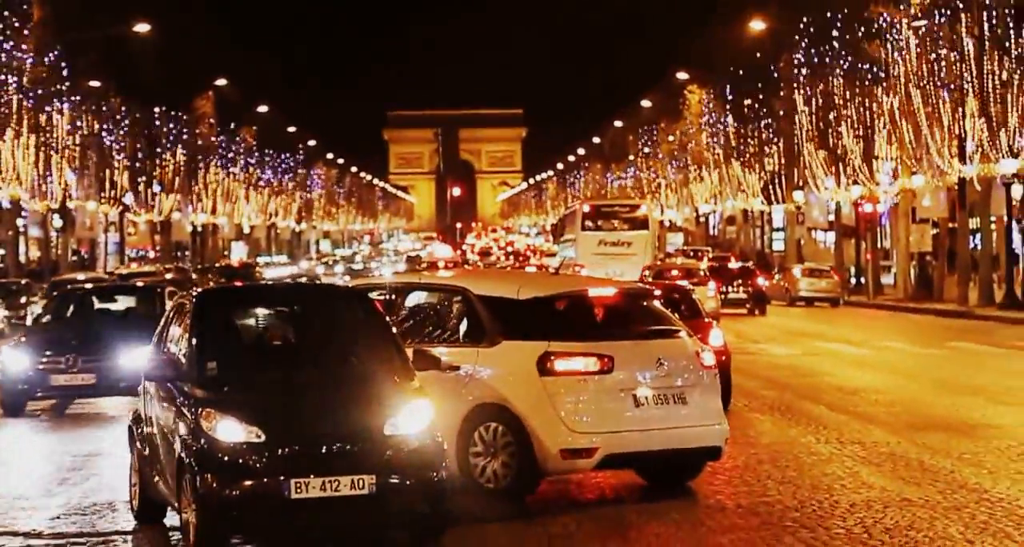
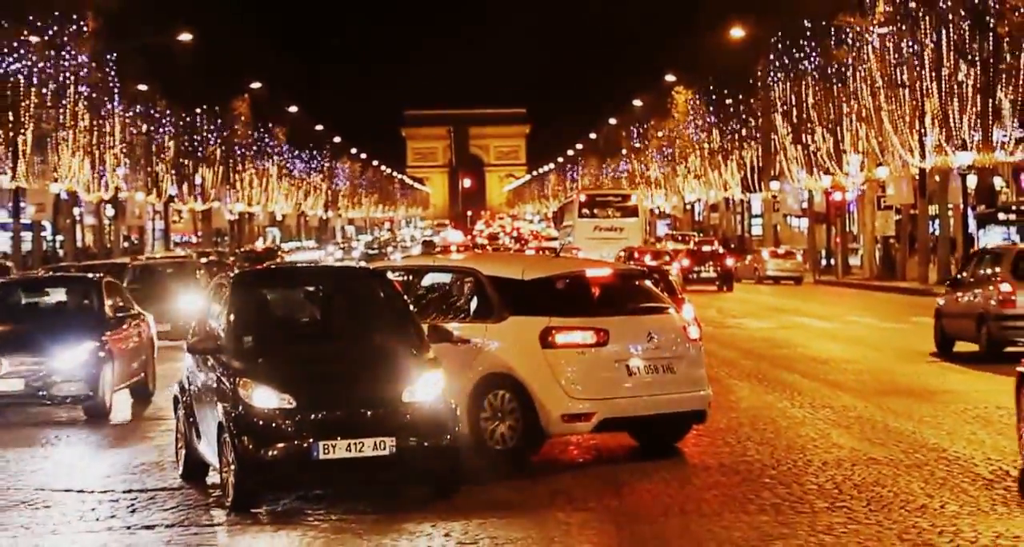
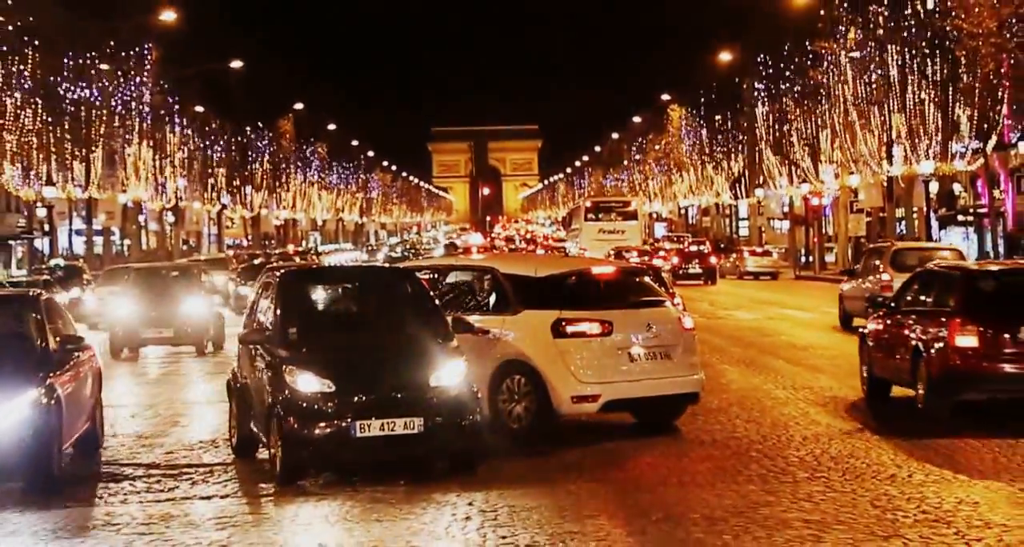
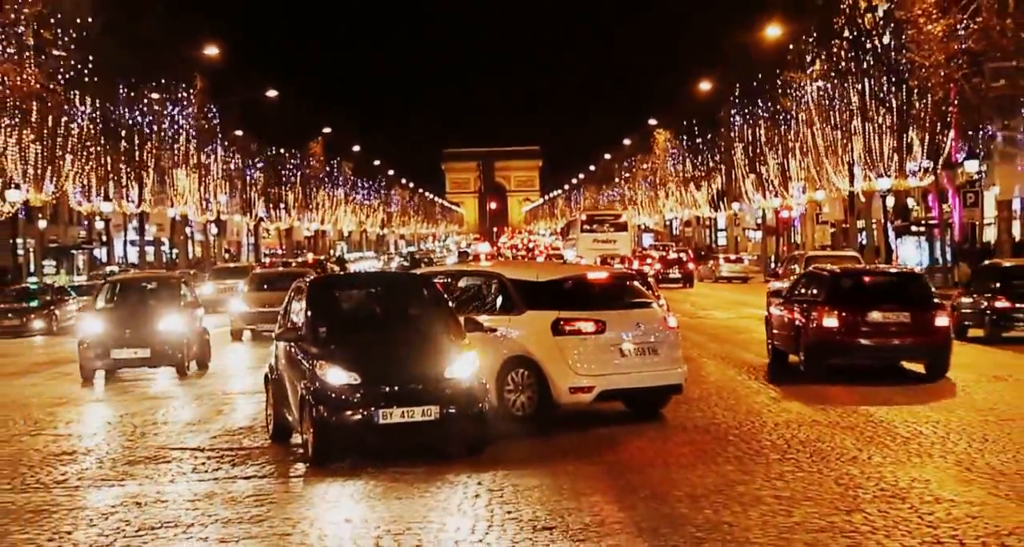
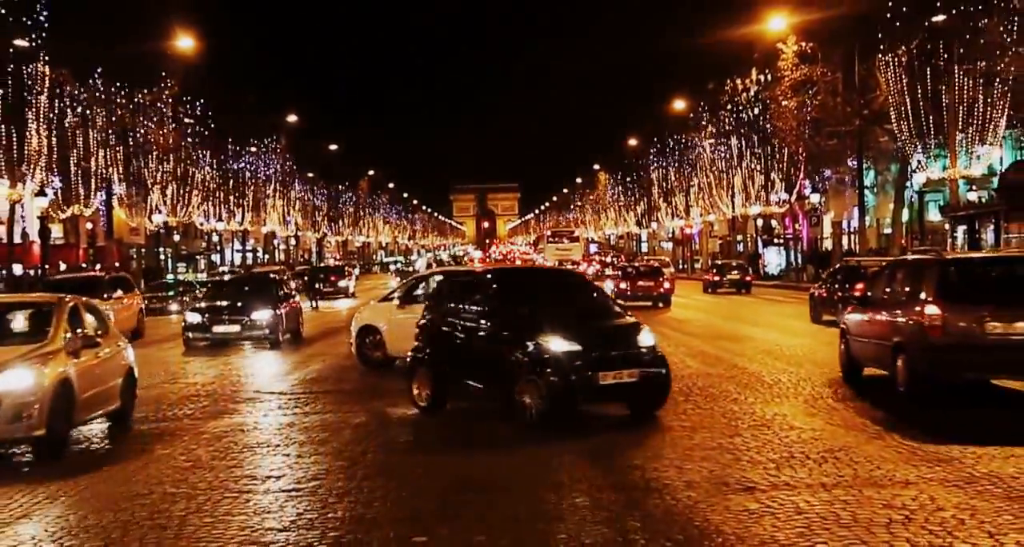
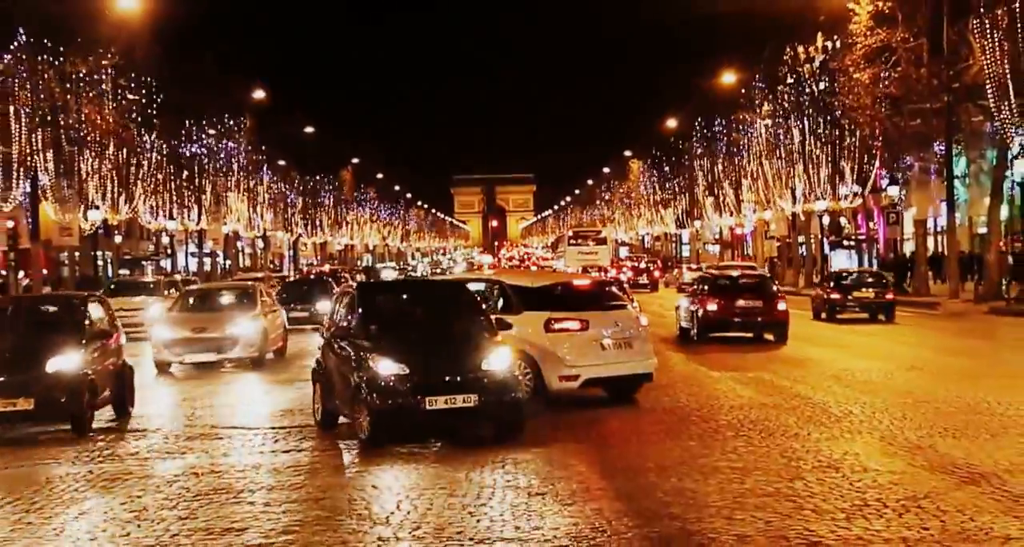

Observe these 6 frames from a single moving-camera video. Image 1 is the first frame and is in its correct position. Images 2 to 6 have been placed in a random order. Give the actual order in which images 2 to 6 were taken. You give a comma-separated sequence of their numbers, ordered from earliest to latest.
2, 3, 4, 6, 5
